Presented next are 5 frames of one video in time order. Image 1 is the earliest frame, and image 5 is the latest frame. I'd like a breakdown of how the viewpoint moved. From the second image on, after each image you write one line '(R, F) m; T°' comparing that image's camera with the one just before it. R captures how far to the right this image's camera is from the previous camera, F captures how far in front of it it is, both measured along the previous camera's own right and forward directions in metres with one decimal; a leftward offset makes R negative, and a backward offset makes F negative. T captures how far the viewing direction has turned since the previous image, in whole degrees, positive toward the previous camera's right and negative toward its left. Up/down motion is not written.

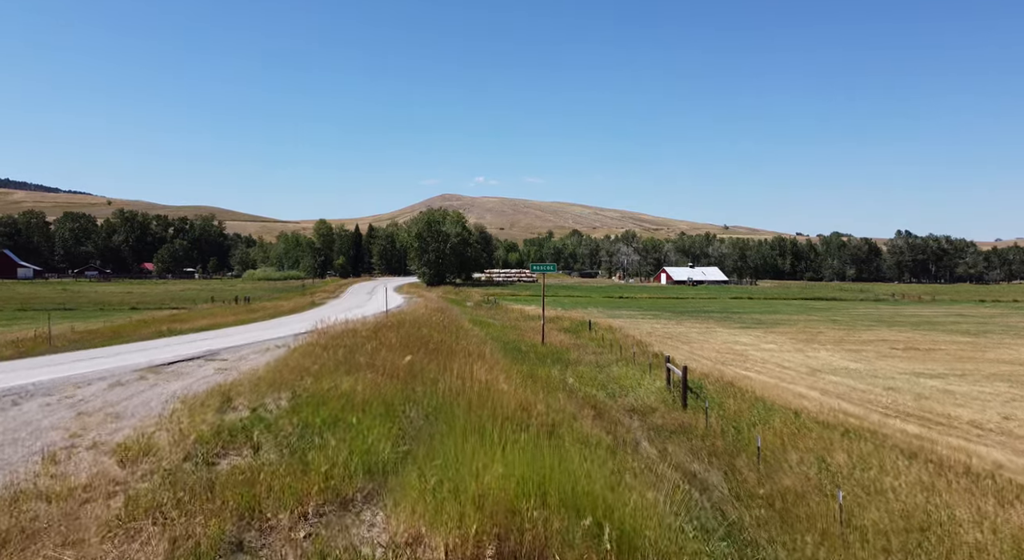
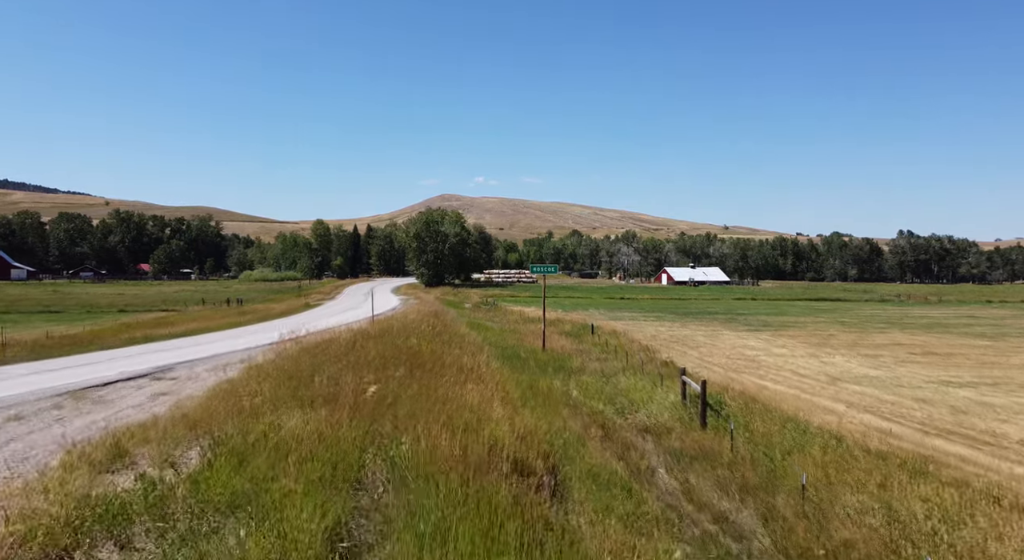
(0.0, +1.7) m; 0°
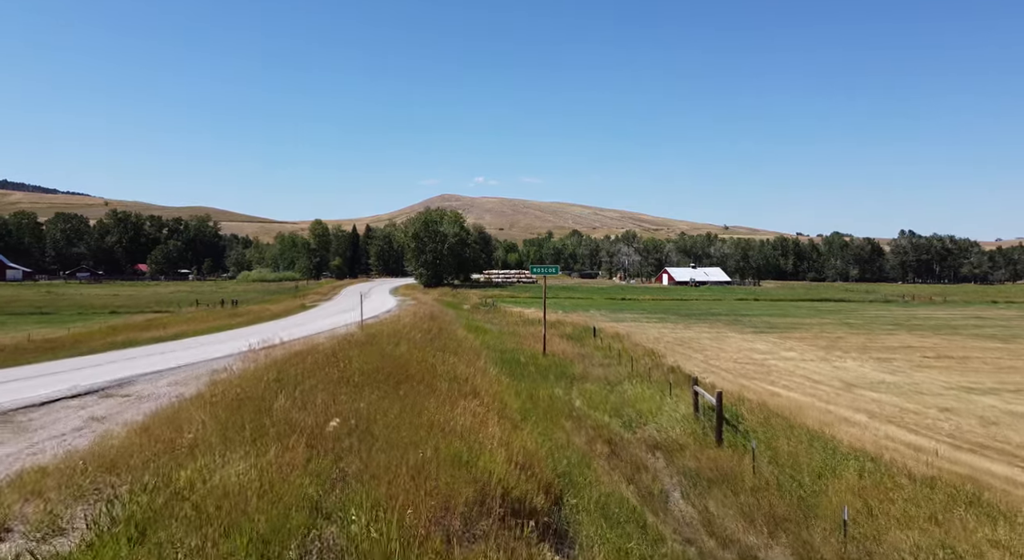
(0.0, +1.2) m; 0°
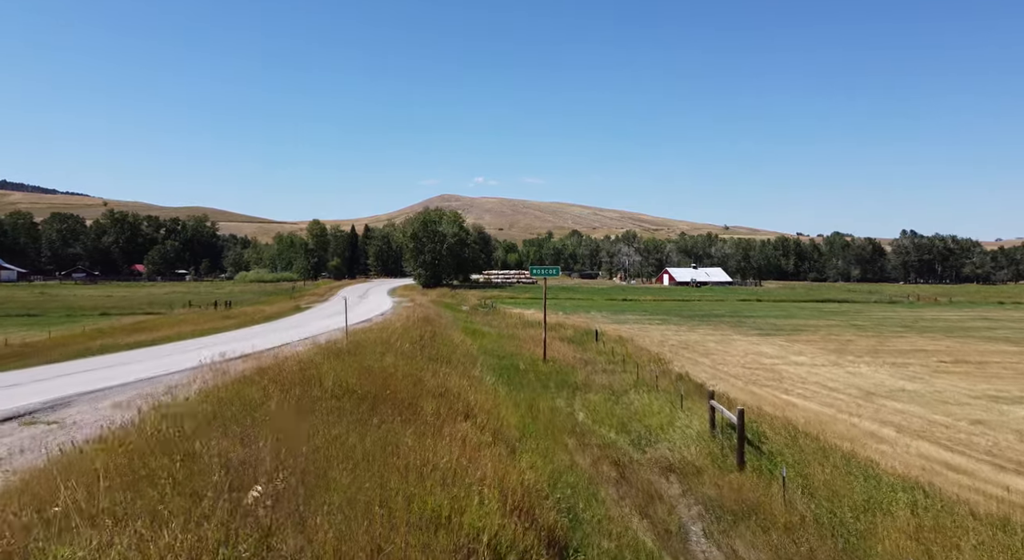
(0.0, +1.3) m; 0°
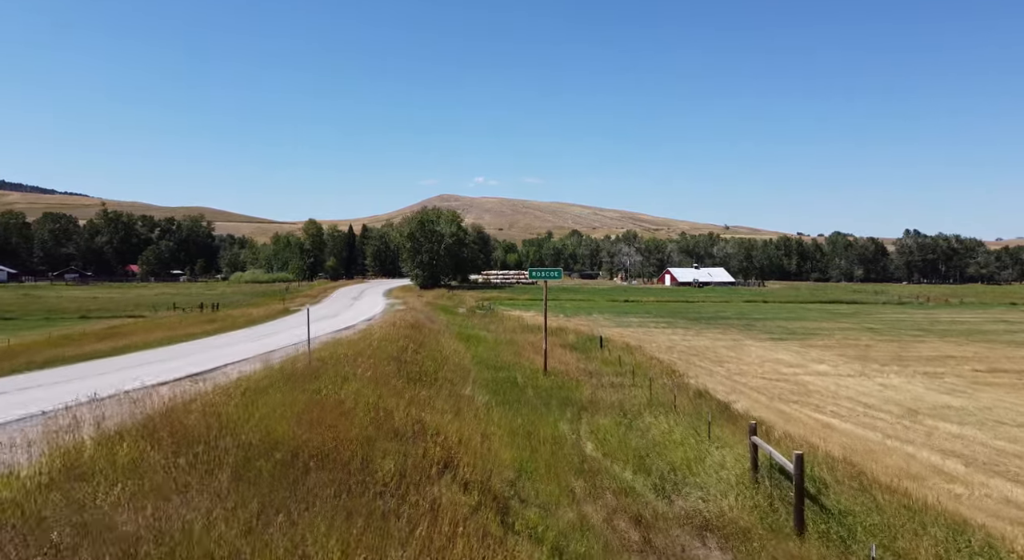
(+0.1, +2.5) m; 0°
